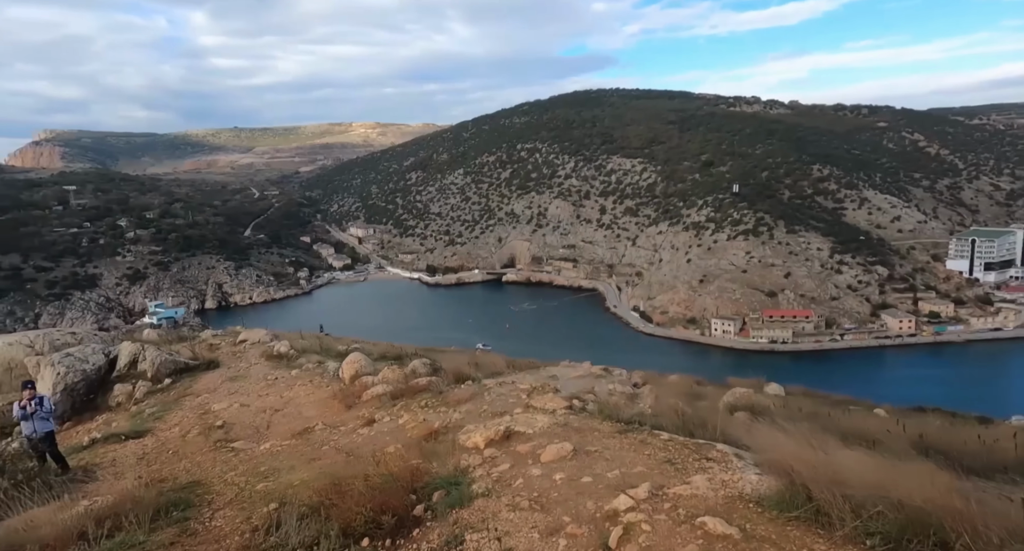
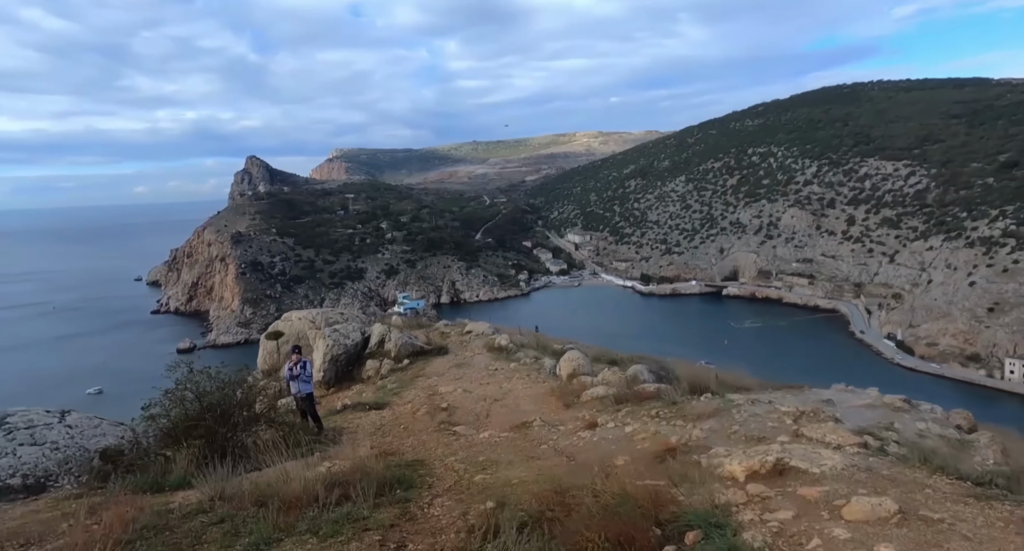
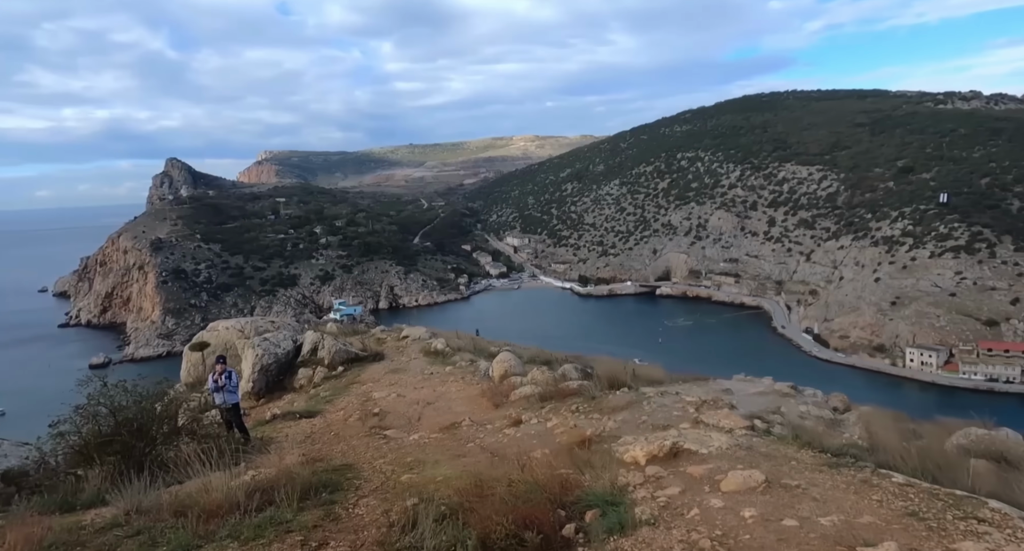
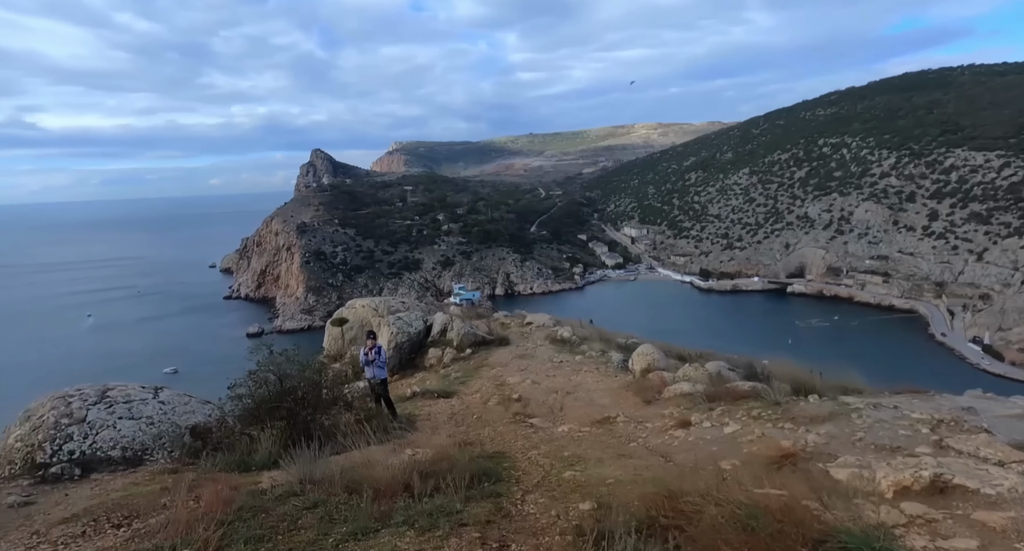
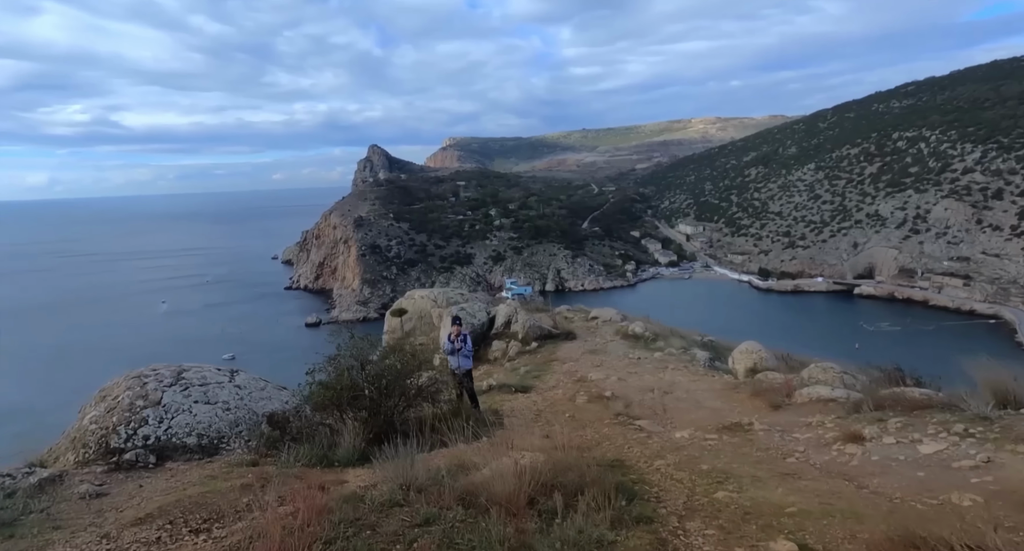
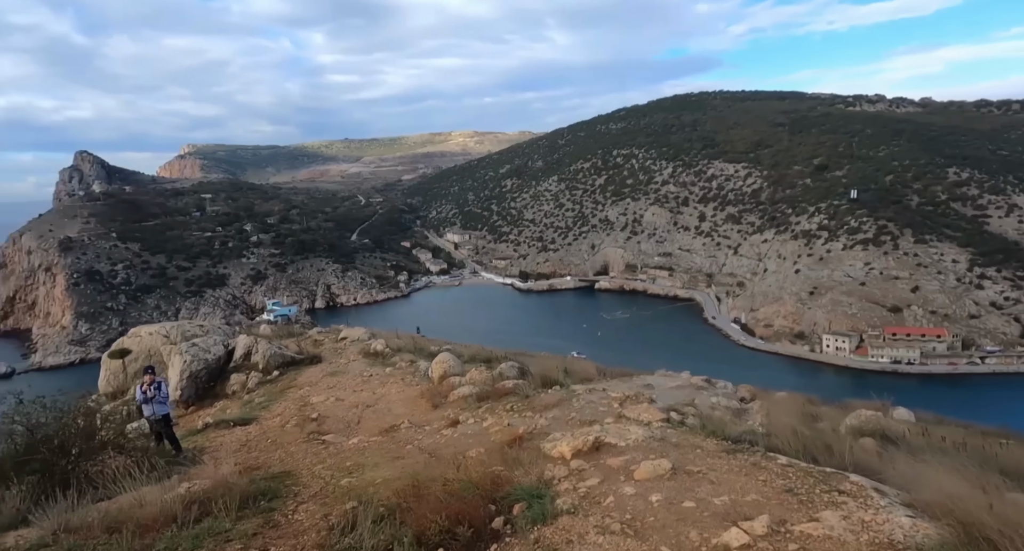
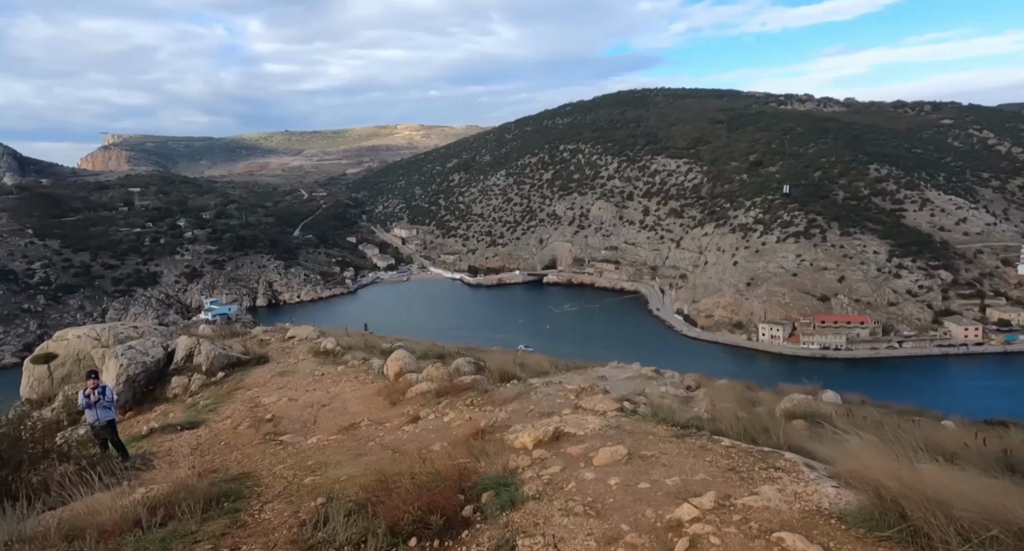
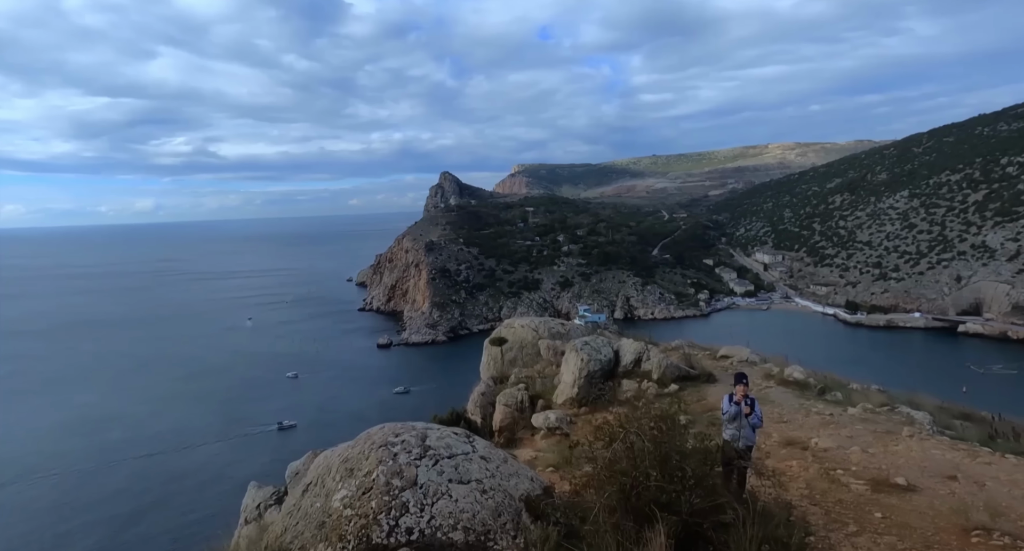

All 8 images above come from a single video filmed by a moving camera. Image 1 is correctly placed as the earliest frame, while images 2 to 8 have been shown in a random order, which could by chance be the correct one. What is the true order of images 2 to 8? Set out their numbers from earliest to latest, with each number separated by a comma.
7, 6, 3, 2, 4, 5, 8
